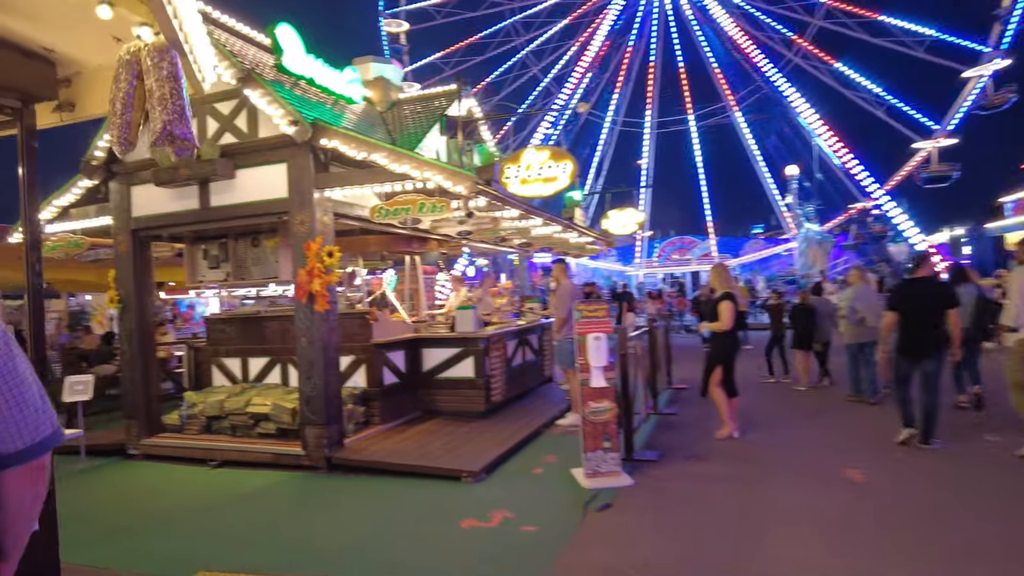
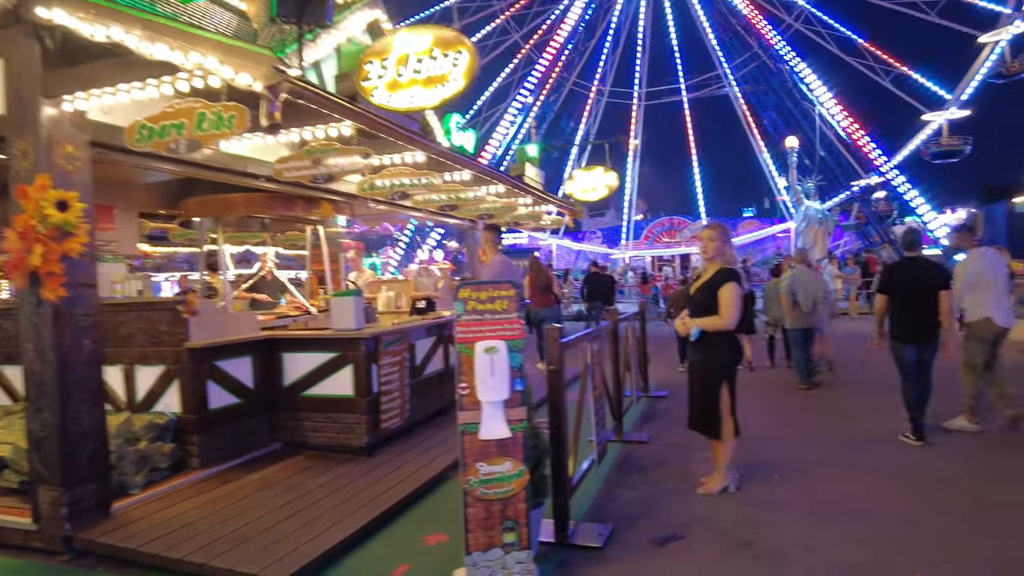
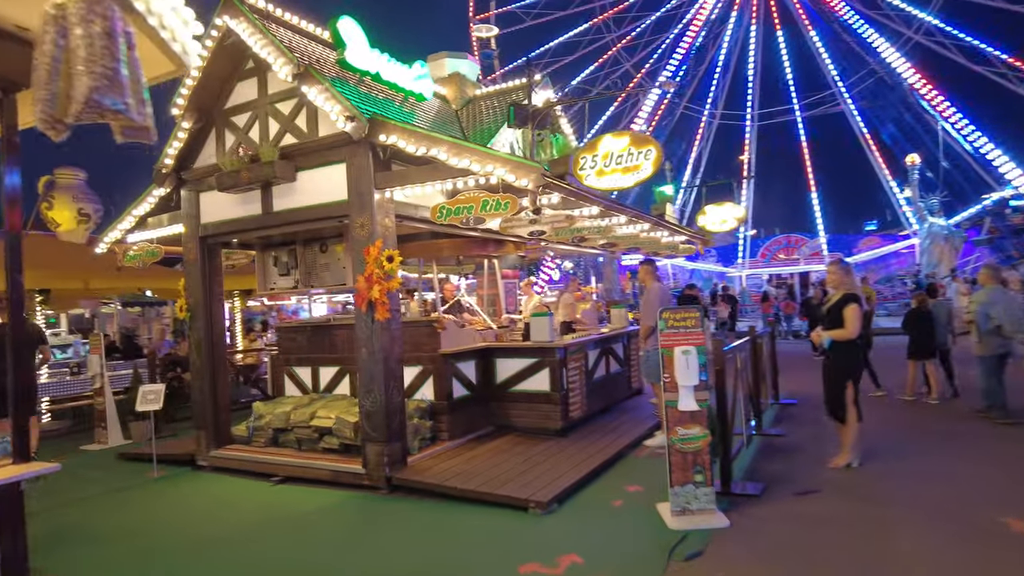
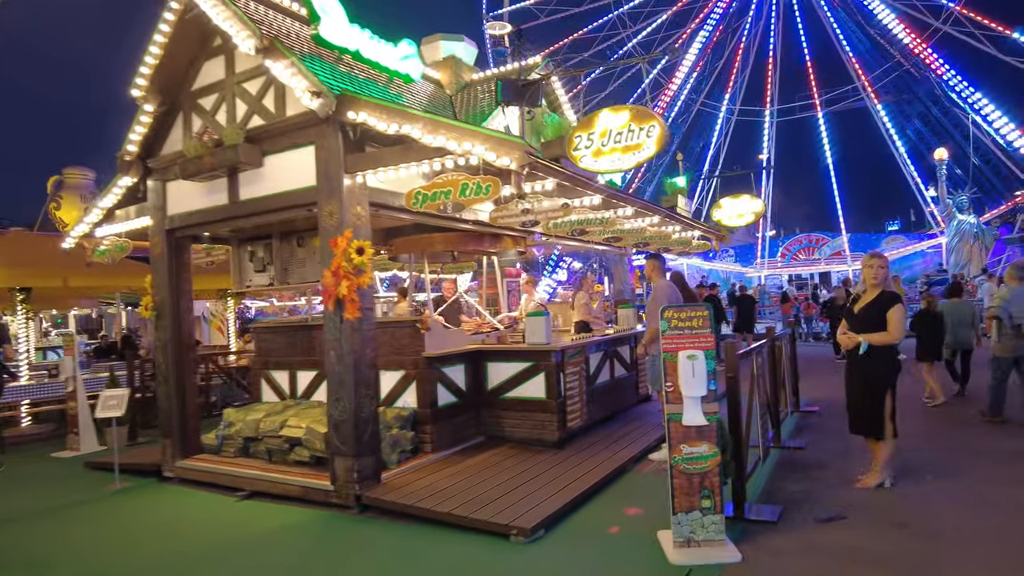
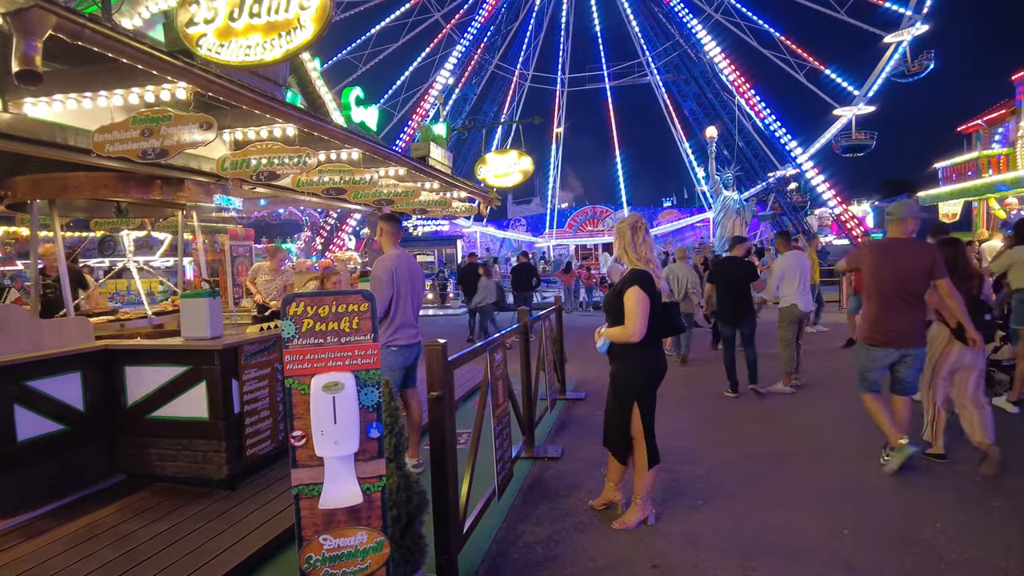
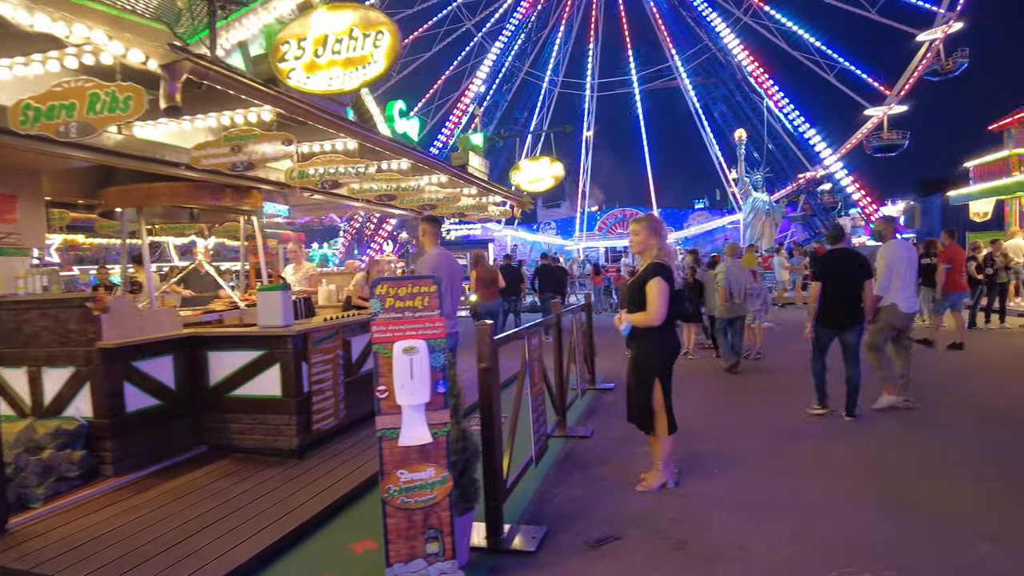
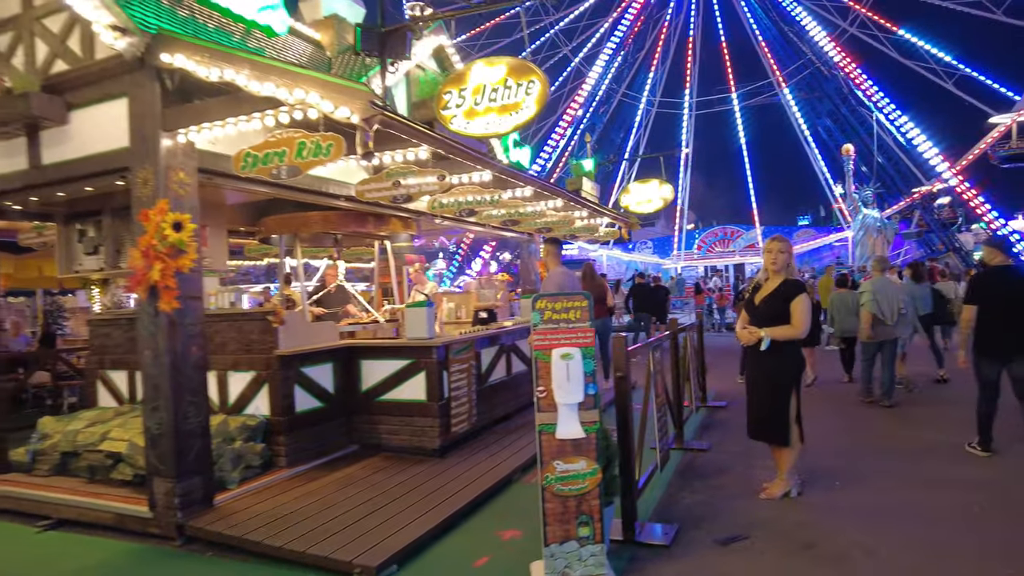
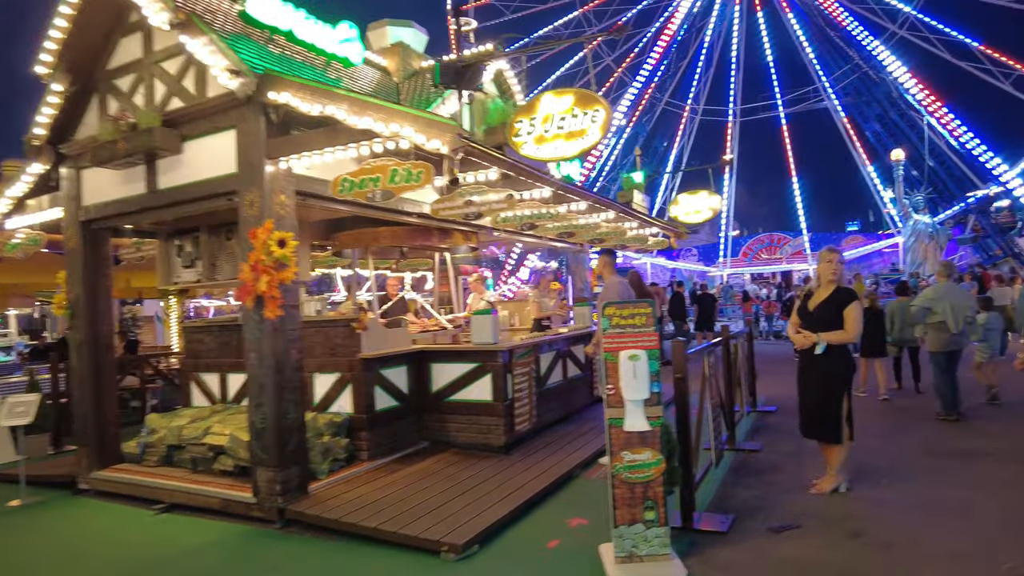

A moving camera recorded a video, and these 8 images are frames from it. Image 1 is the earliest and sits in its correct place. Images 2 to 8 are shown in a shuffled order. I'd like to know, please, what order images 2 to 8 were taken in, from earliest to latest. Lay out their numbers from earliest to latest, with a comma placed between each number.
3, 4, 8, 7, 2, 6, 5
